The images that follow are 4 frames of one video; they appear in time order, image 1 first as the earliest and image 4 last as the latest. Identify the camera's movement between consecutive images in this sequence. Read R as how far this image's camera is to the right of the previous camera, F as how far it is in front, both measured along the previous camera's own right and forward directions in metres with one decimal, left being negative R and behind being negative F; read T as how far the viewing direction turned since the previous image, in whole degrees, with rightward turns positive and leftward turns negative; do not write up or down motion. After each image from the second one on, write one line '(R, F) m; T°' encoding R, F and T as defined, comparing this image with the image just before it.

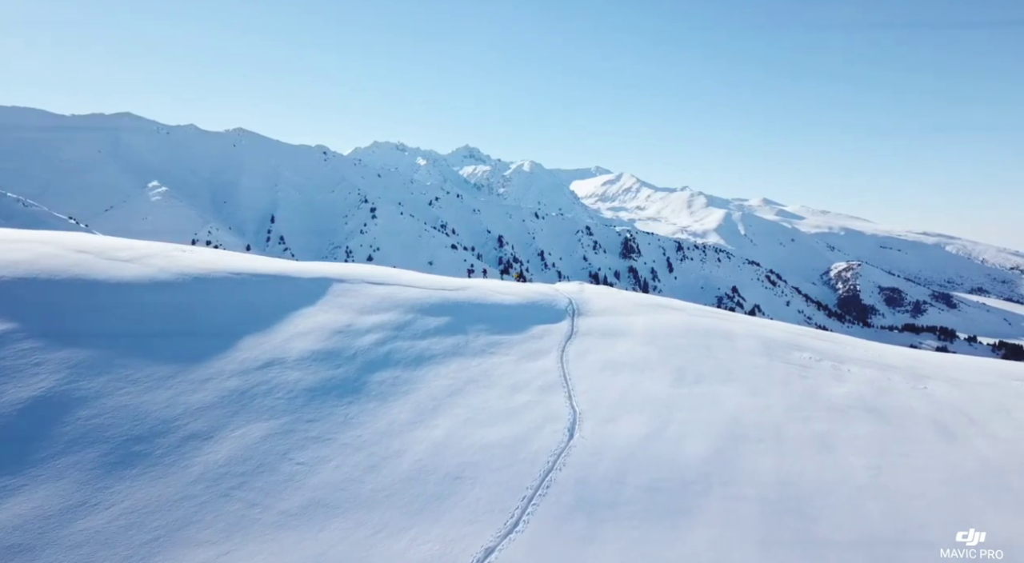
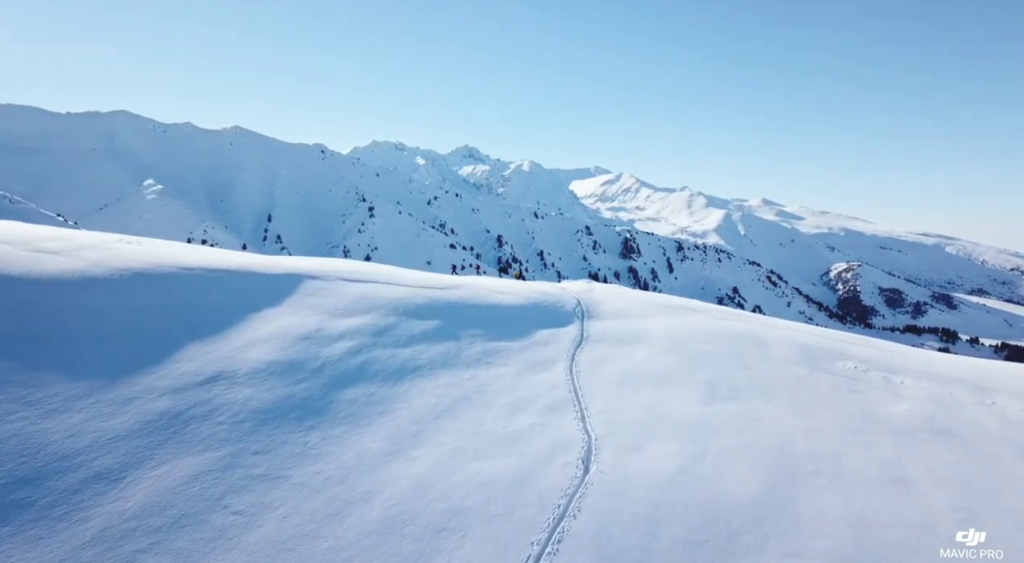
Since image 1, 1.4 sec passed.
(-0.1, +5.9) m; 0°
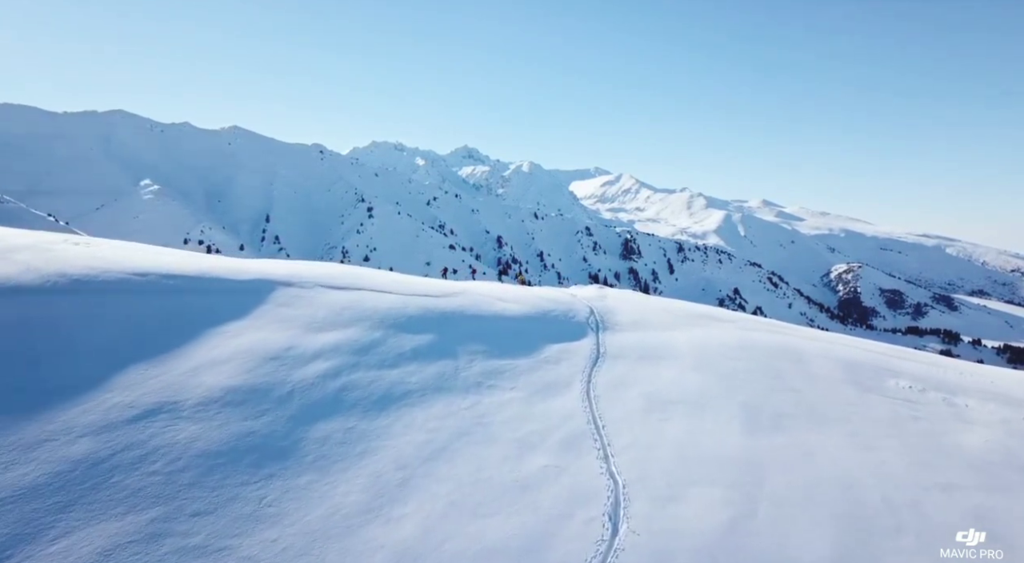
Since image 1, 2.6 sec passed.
(-0.3, +4.9) m; 0°
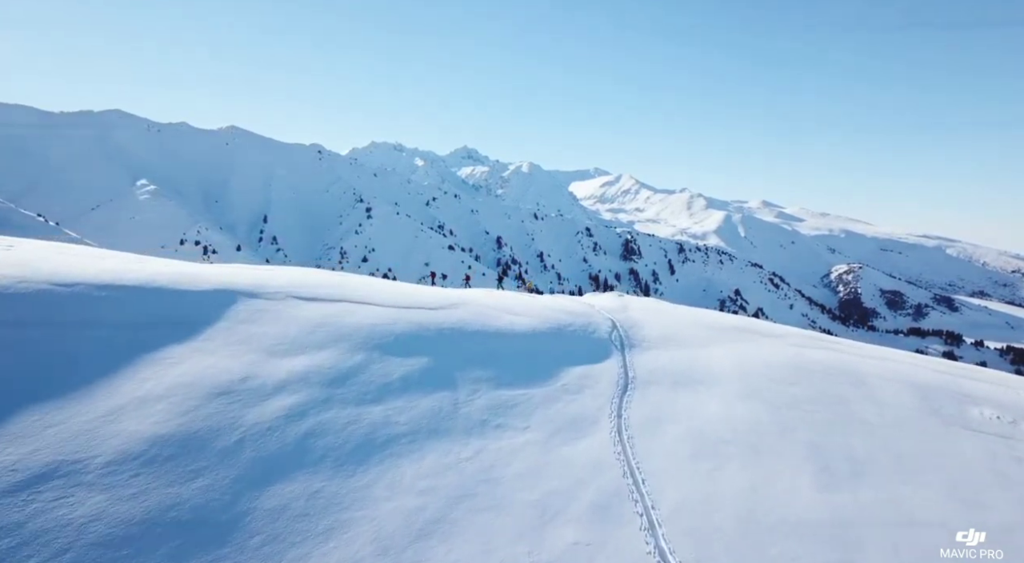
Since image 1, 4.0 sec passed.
(-0.5, +5.5) m; 0°
